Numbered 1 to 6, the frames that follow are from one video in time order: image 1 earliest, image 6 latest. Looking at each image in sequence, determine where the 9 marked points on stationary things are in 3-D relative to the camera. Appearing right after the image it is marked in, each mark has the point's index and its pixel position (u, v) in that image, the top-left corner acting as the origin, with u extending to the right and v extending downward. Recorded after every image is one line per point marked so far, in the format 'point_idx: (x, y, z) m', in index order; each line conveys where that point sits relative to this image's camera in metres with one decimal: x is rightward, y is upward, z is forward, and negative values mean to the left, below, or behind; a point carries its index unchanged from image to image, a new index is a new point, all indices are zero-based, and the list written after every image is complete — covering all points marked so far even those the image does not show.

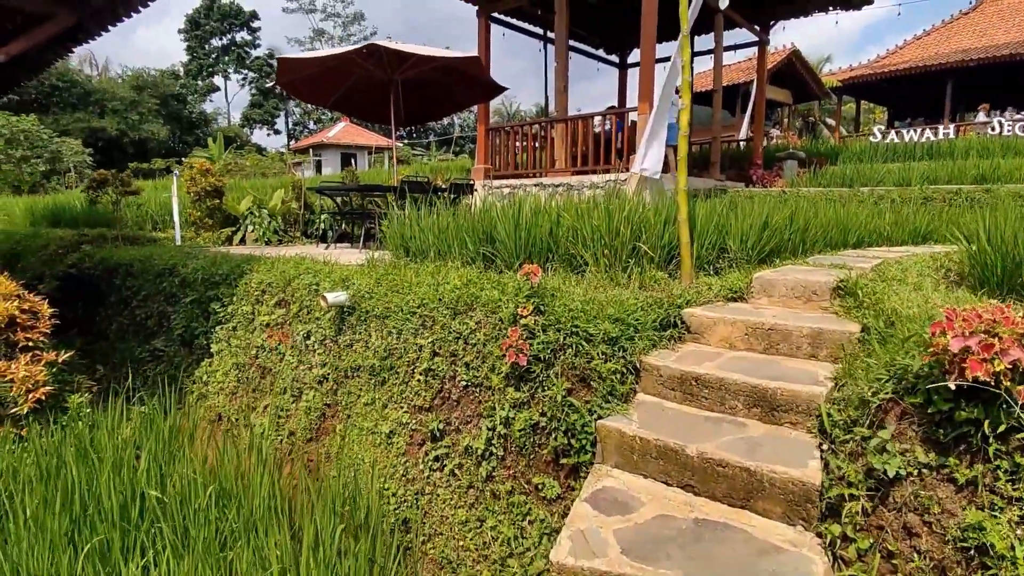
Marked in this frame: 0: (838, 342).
0: (+1.4, -0.2, +2.5) m
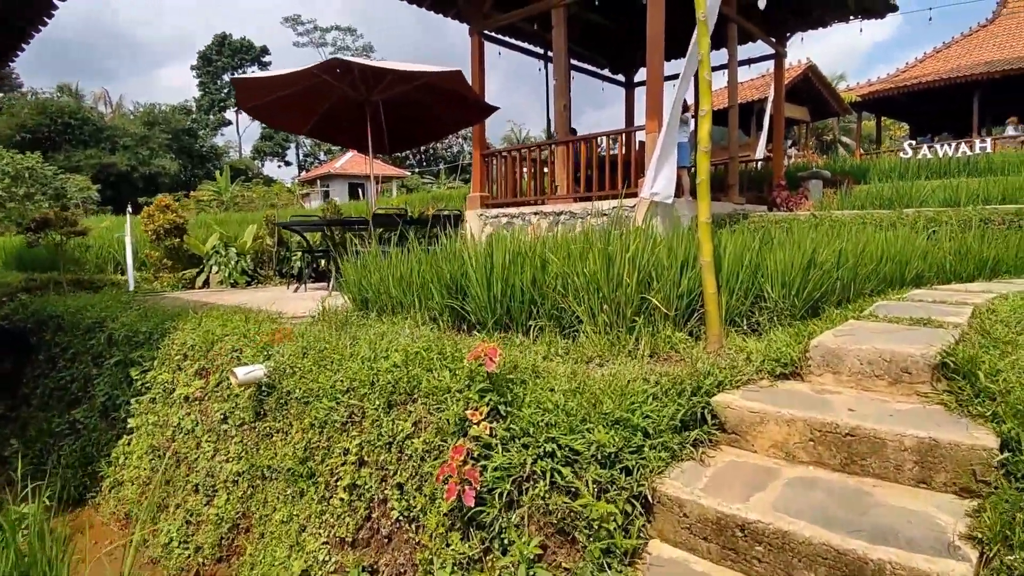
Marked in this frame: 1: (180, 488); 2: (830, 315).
0: (+1.2, -0.5, +1.6) m
1: (-1.8, -1.1, +3.2) m
2: (+1.6, -0.1, +3.0) m
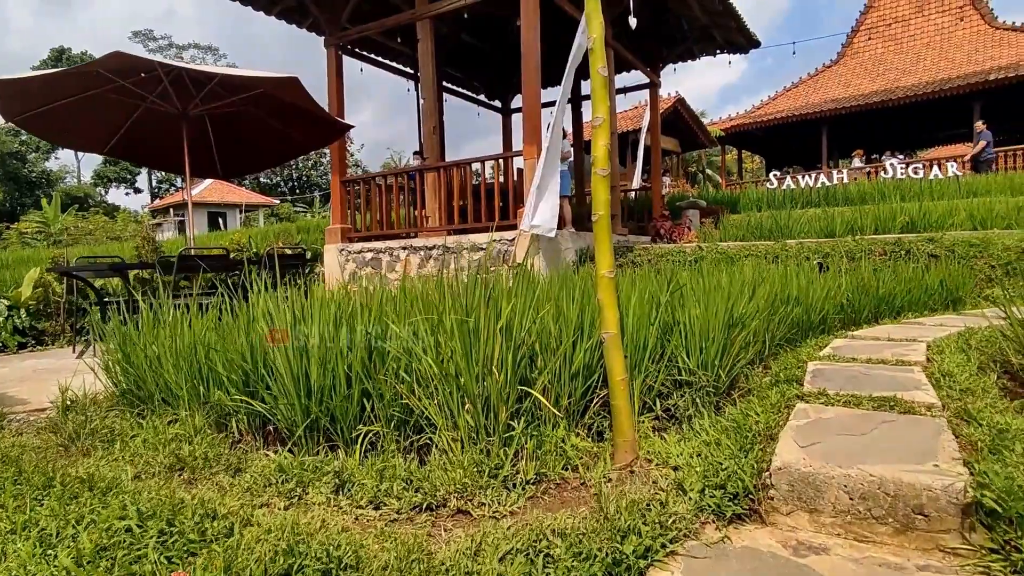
0: (+0.9, -0.7, +0.9) m
1: (-2.4, -1.4, +1.8) m
2: (+1.0, -0.4, +2.4) m
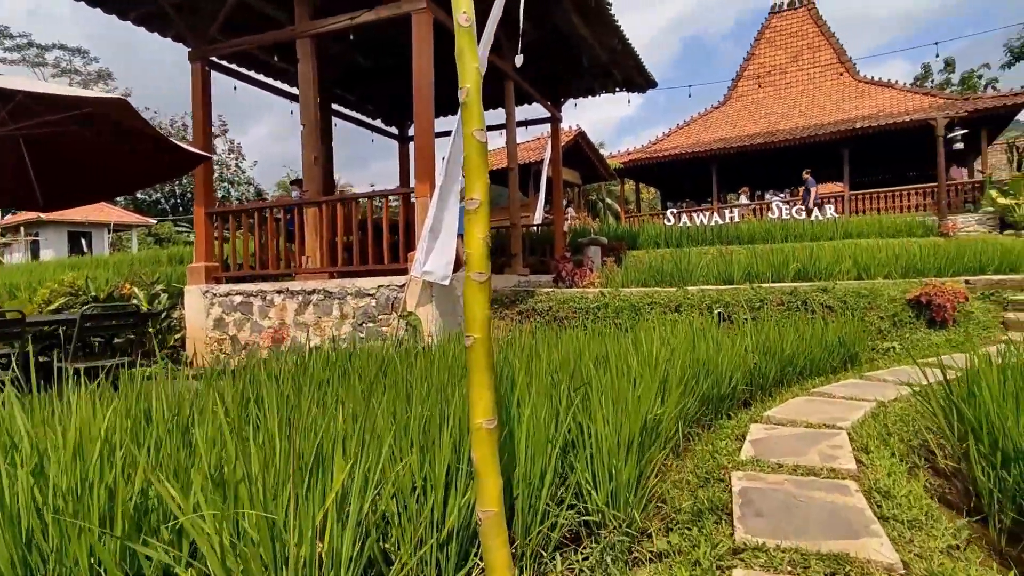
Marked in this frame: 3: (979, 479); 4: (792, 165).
0: (+0.7, -1.0, +0.4) m
1: (-2.7, -1.7, +0.8) m
2: (+0.5, -0.7, +1.9) m
3: (+1.7, -0.7, +2.2) m
4: (+8.7, +3.8, +18.4) m
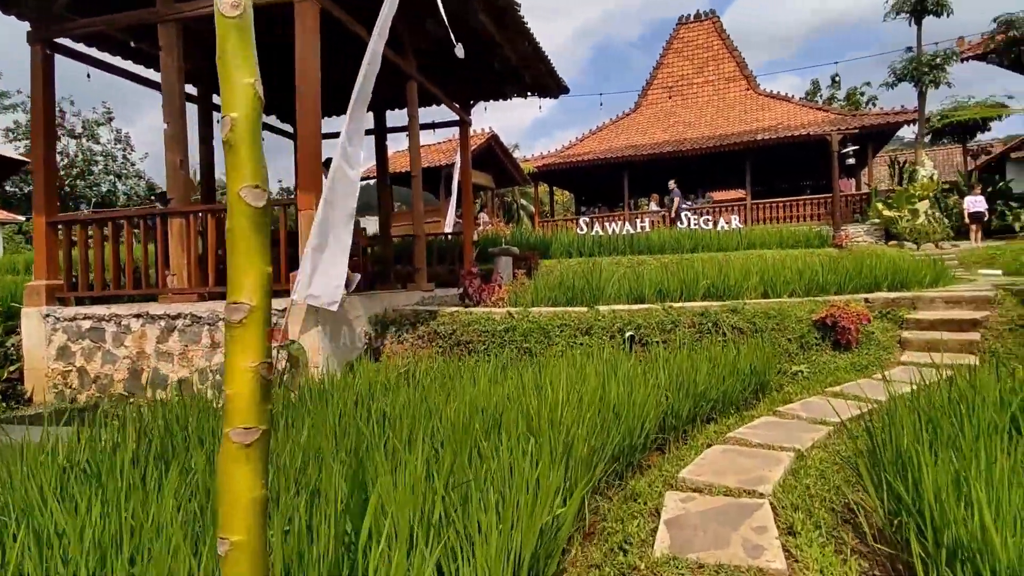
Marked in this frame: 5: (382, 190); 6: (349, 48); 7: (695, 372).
0: (+0.5, -1.2, 0.0) m
1: (-2.9, -2.0, 0.0) m
2: (+0.2, -1.0, +1.5) m
3: (+1.3, -0.9, +2.0) m
4: (+5.9, +3.7, +18.9) m
5: (-2.2, +1.6, +10.0) m
6: (-1.8, +2.7, +6.6) m
7: (+1.3, -0.6, +4.1) m
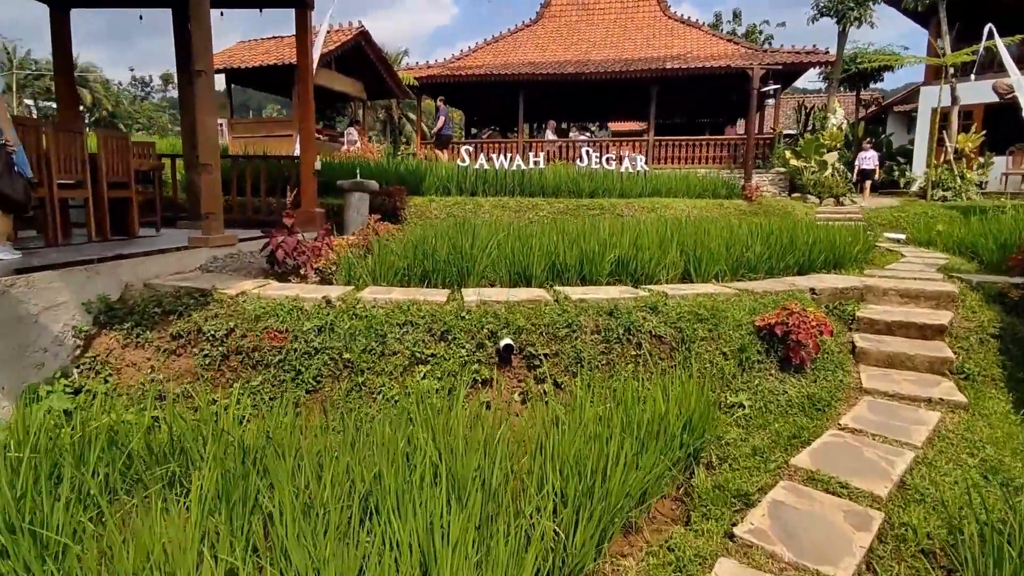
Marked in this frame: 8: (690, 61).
0: (+0.3, -1.8, -1.7) m
1: (-3.0, -2.5, -2.2) m
2: (-0.3, -1.4, -0.4) m
3: (+0.8, -1.3, +0.3) m
4: (+2.5, +5.4, +17.1) m
5: (-4.0, +2.4, +7.2) m
6: (-2.9, +2.9, +3.8) m
7: (+0.4, -0.7, +2.4) m
8: (+4.2, +5.3, +13.9) m
